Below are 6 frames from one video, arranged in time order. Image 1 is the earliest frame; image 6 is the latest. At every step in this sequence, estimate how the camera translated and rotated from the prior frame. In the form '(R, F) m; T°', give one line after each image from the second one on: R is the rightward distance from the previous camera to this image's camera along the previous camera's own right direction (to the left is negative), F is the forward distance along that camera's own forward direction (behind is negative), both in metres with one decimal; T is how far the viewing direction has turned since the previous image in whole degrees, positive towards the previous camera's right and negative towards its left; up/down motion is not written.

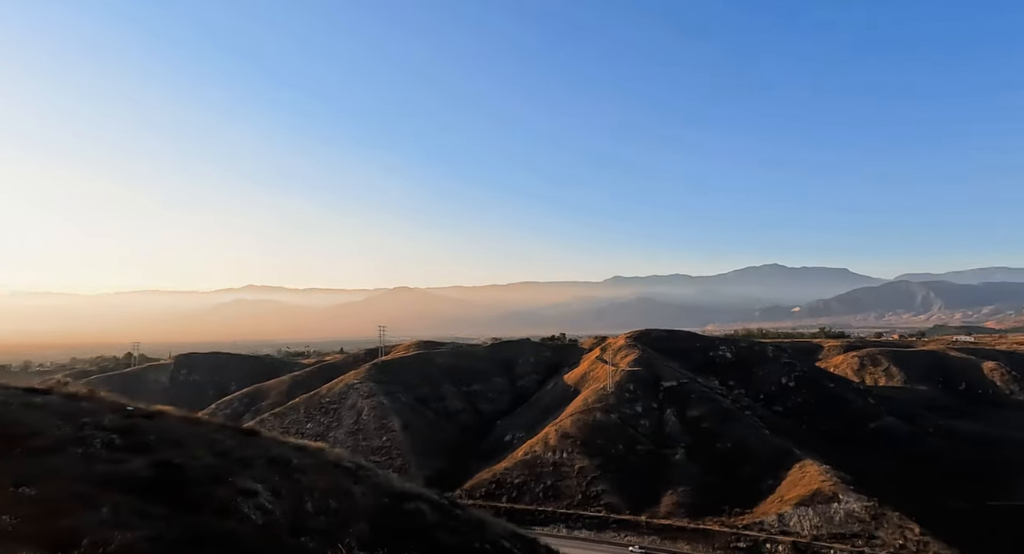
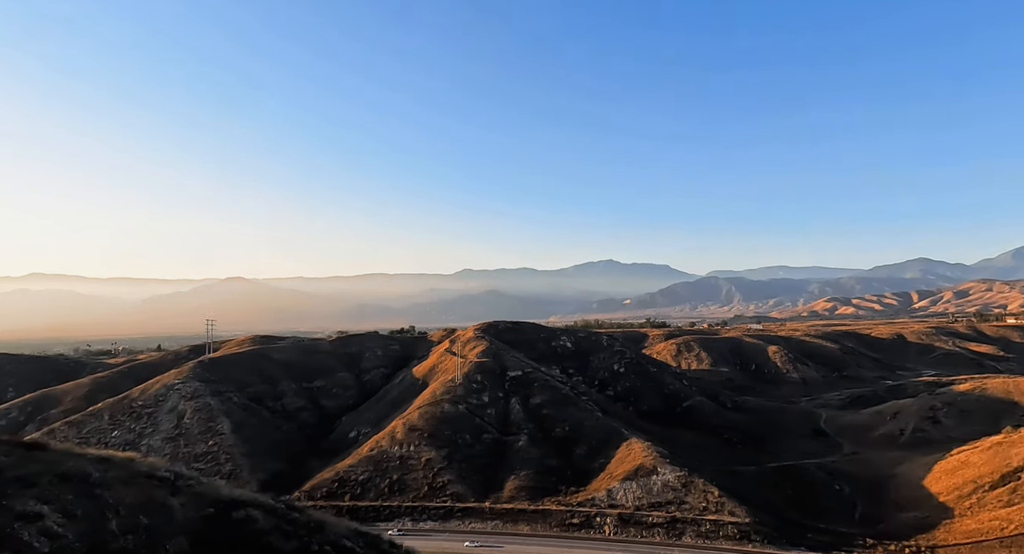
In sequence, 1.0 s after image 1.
(+0.2, +0.6) m; +14°
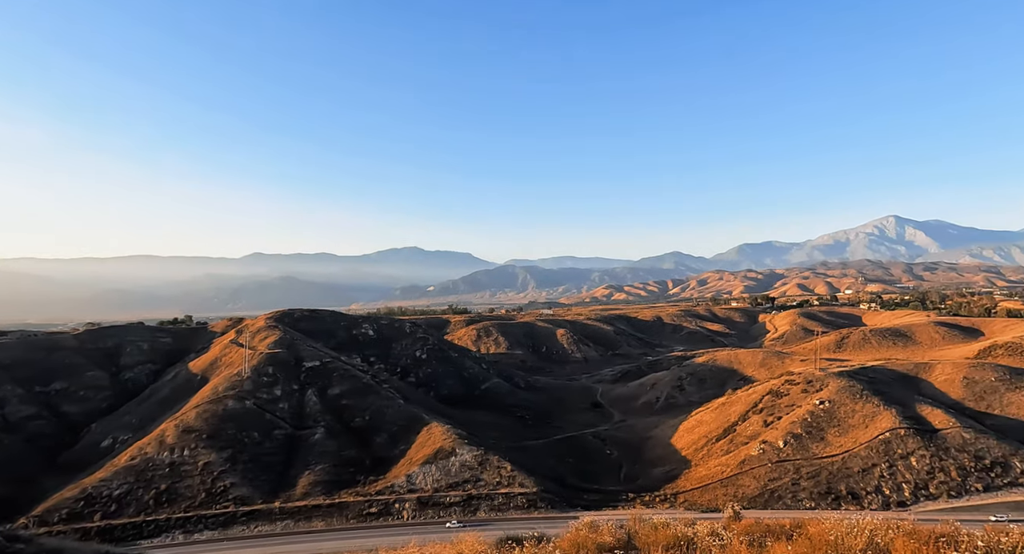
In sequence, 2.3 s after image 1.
(+0.8, -0.1) m; +19°
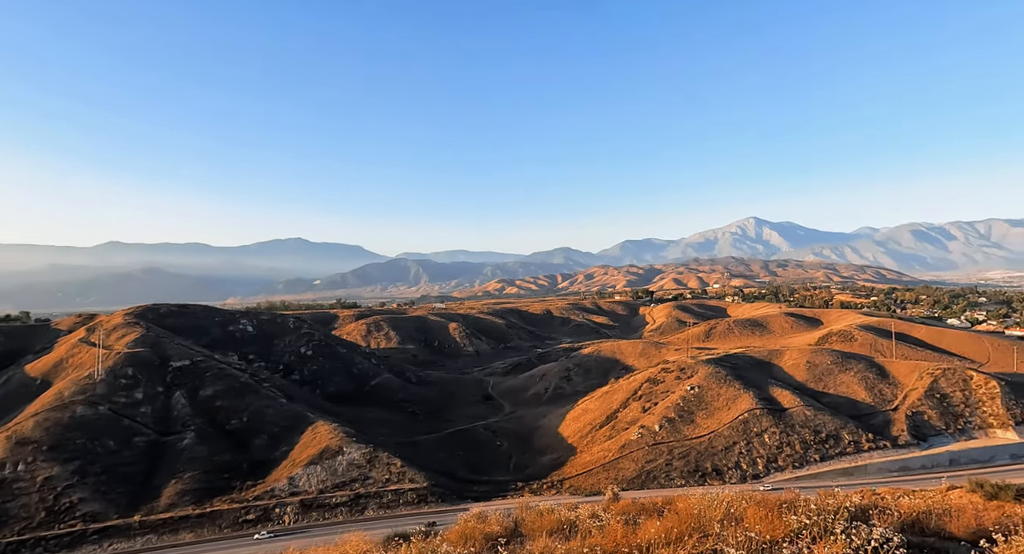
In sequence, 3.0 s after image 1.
(+0.3, -0.5) m; +10°
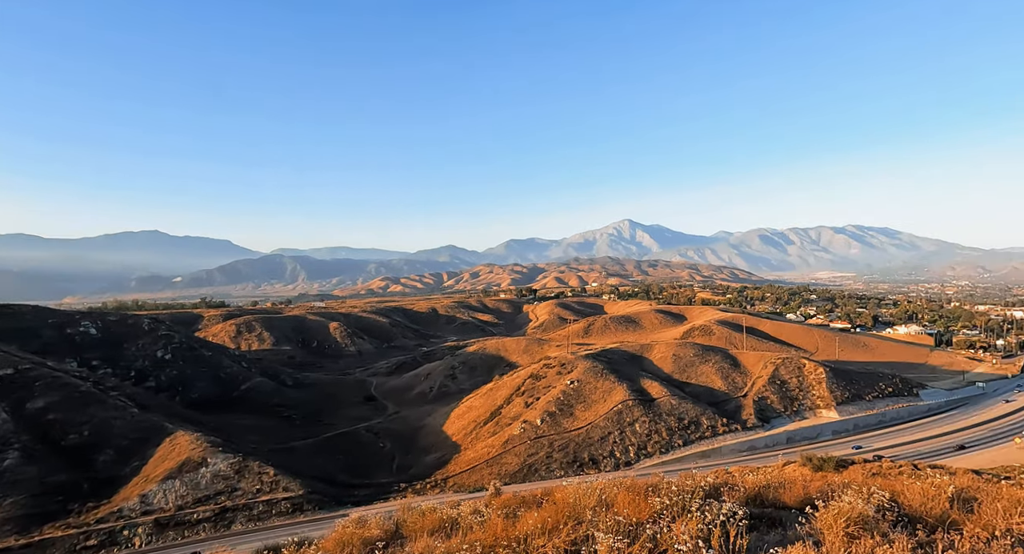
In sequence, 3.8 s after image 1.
(+0.2, -0.2) m; +11°
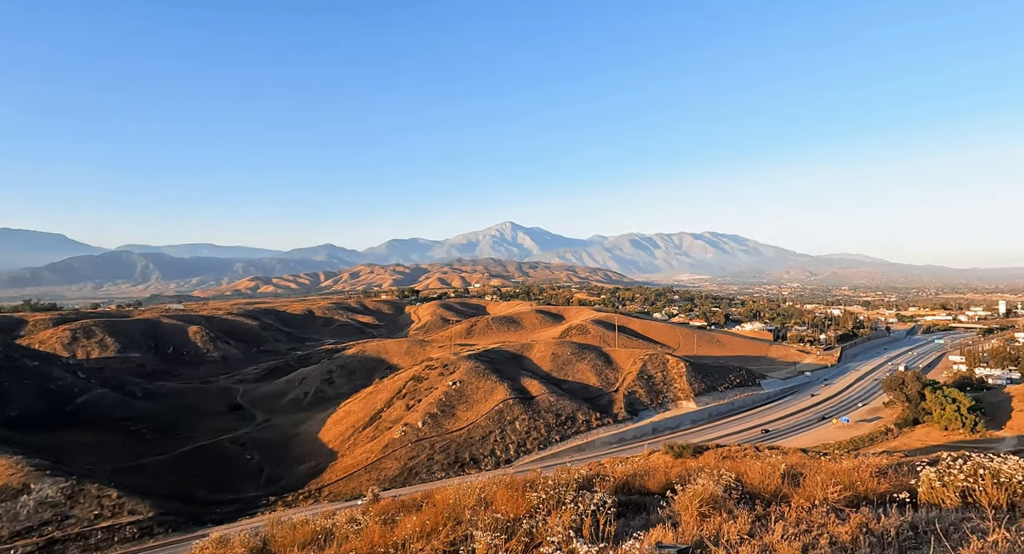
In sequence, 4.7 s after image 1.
(+0.2, 0.0) m; +11°
